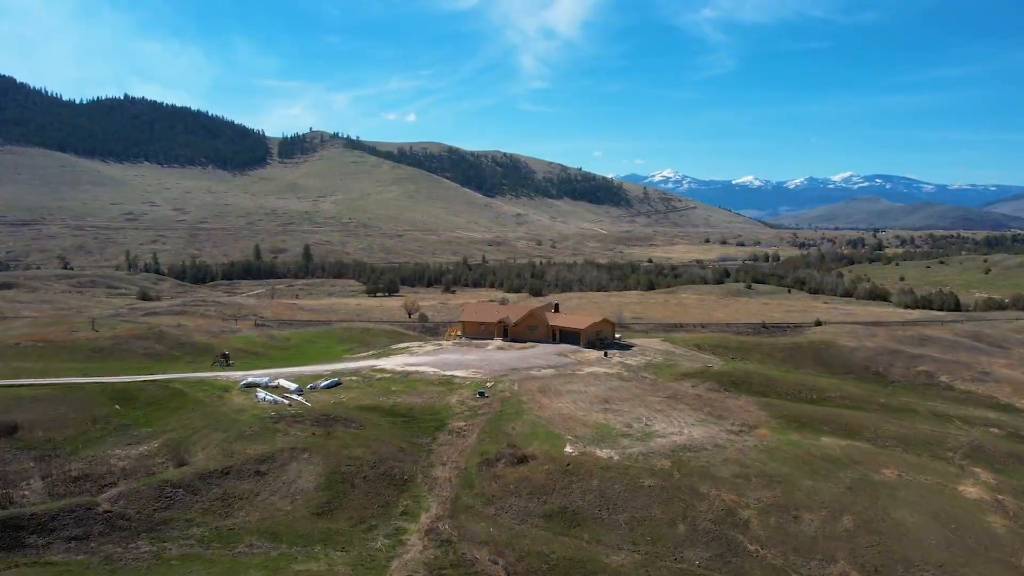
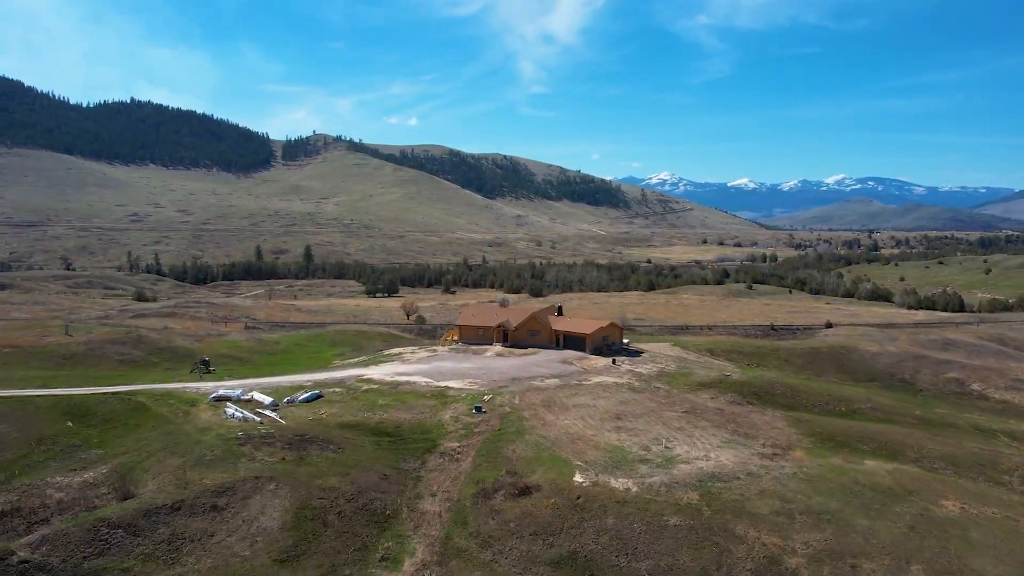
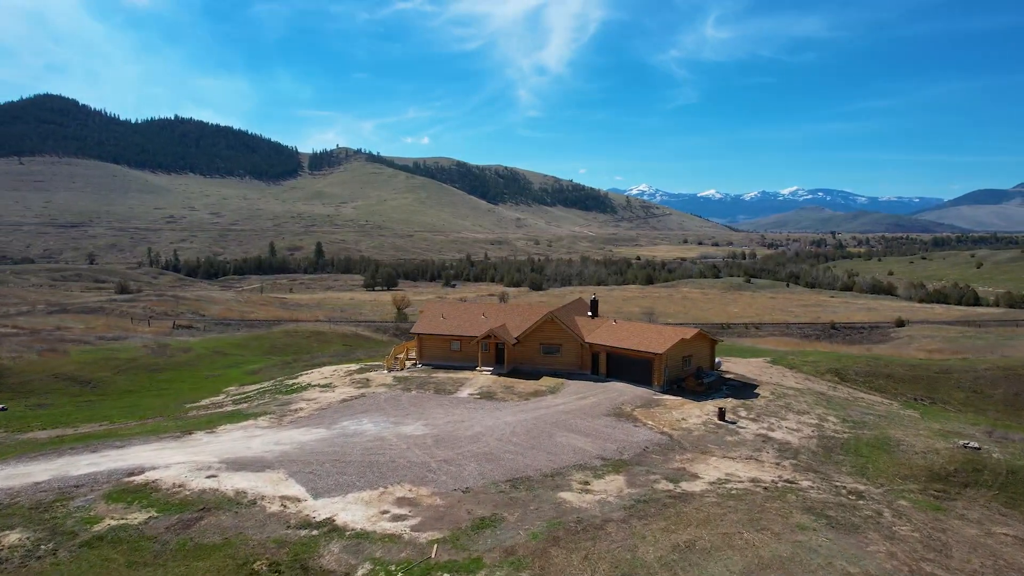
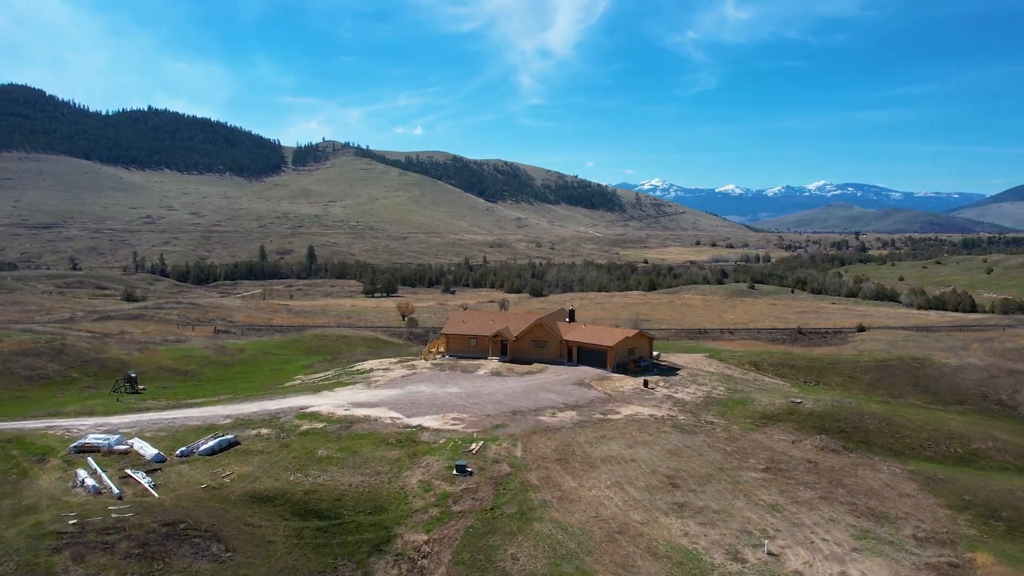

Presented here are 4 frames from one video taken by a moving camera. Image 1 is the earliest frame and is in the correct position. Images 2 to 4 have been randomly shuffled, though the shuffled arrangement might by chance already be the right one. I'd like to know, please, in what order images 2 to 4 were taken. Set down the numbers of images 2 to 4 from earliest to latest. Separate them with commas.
2, 4, 3
